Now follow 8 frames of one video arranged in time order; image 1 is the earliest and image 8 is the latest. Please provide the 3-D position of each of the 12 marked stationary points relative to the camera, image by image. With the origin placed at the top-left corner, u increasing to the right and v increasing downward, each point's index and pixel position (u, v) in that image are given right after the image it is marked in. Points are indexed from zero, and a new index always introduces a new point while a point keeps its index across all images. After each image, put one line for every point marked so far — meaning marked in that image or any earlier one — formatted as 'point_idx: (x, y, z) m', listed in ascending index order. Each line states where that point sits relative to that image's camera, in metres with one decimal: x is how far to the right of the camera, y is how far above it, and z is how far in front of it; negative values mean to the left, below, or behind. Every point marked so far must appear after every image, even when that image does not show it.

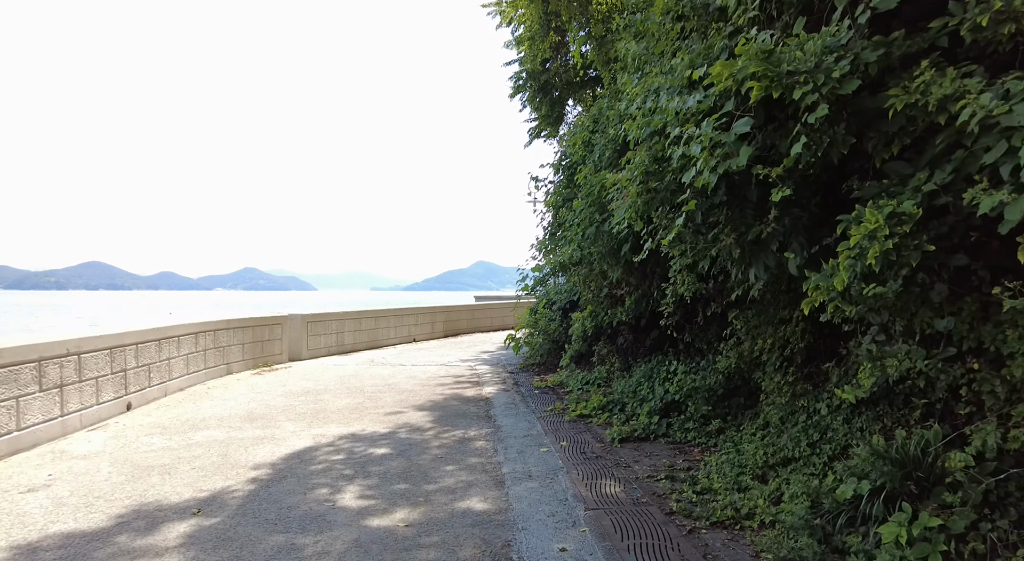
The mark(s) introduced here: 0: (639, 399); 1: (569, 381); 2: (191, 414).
0: (+1.3, -1.2, +6.8) m
1: (+0.8, -1.4, +9.3) m
2: (-3.8, -1.6, +8.1) m
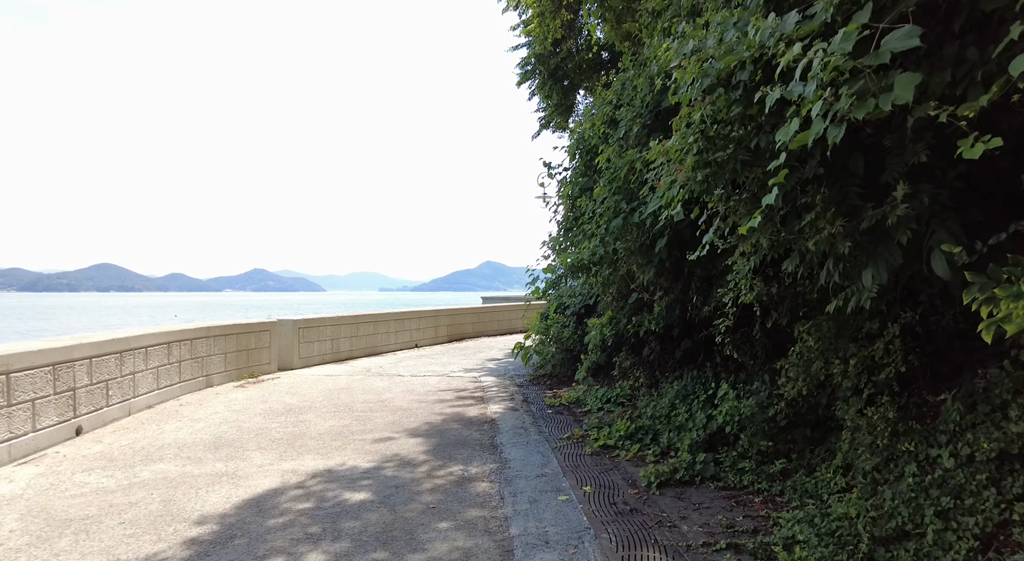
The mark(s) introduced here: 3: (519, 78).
0: (+1.4, -1.2, +5.7) m
1: (+0.9, -1.4, +8.2) m
2: (-3.7, -1.6, +7.0) m
3: (+0.2, +4.6, +15.5) m
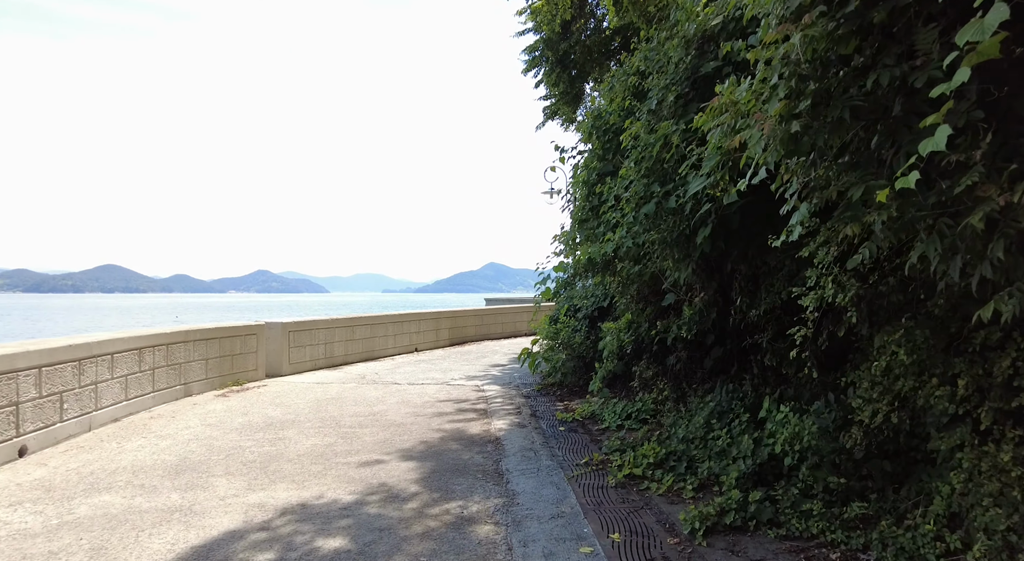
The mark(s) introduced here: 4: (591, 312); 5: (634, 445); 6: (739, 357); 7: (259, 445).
0: (+1.4, -1.2, +4.8) m
1: (+1.0, -1.4, +7.2) m
2: (-3.6, -1.6, +6.1) m
3: (+0.3, +4.6, +14.6) m
4: (+1.0, -0.4, +9.1) m
5: (+1.0, -1.4, +5.7) m
6: (+2.0, -0.7, +6.1) m
7: (-2.5, -1.6, +6.7) m
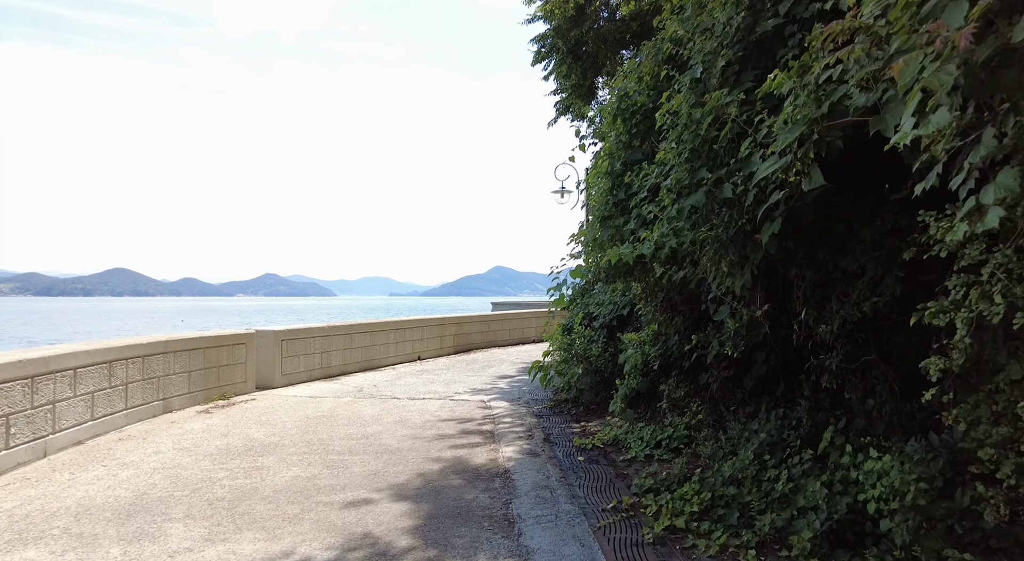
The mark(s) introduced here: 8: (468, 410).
0: (+1.5, -1.3, +3.8) m
1: (+1.1, -1.5, +6.3) m
2: (-3.5, -1.7, +5.2) m
3: (+0.5, +4.5, +13.7) m
4: (+1.2, -0.5, +8.2) m
5: (+1.1, -1.4, +4.8) m
6: (+2.1, -0.7, +5.2) m
7: (-2.4, -1.7, +5.8) m
8: (-0.5, -1.6, +8.6) m
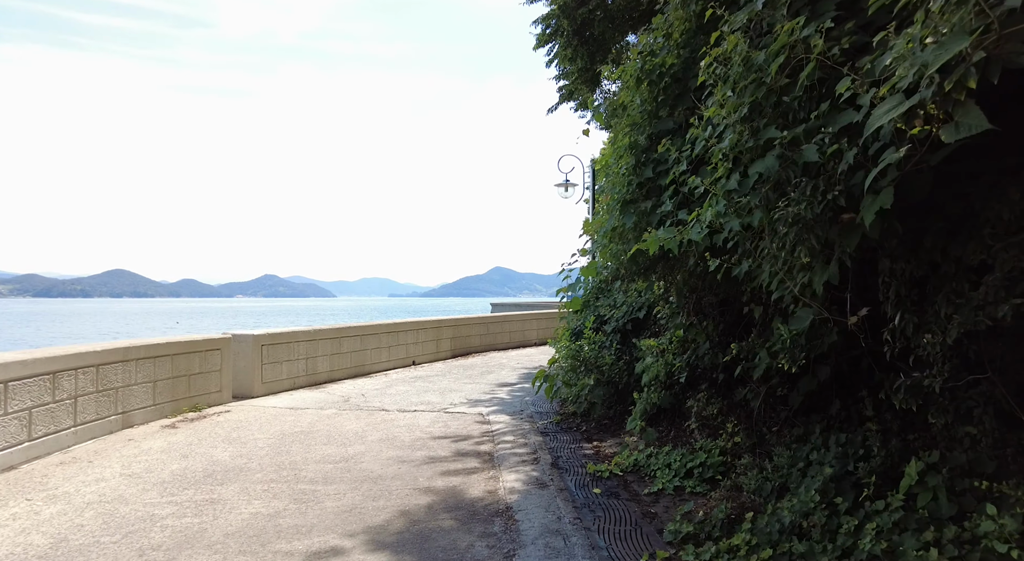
0: (+1.5, -1.2, +2.9) m
1: (+1.1, -1.5, +5.4) m
2: (-3.5, -1.6, +4.2) m
3: (+0.5, +4.5, +12.8) m
4: (+1.2, -0.5, +7.3) m
5: (+1.1, -1.4, +3.9) m
6: (+2.1, -0.7, +4.2) m
7: (-2.3, -1.6, +4.8) m
8: (-0.5, -1.6, +7.7) m
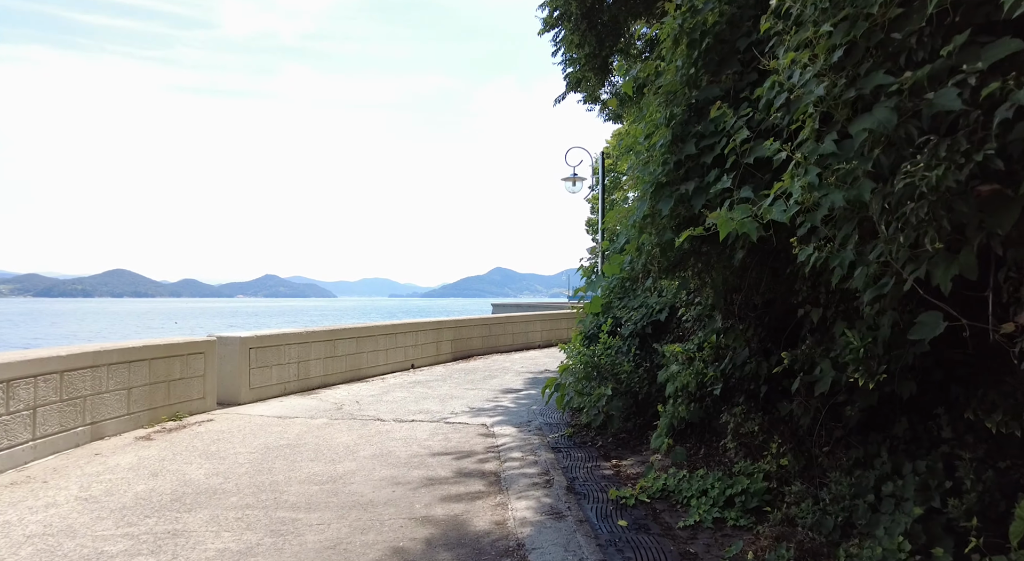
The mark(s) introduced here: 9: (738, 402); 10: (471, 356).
0: (+1.6, -1.2, +2.2) m
1: (+1.2, -1.4, +4.7) m
2: (-3.4, -1.6, +3.5) m
3: (+0.6, +4.5, +12.1) m
4: (+1.3, -0.5, +6.6) m
5: (+1.2, -1.4, +3.1) m
6: (+2.2, -0.7, +3.5) m
7: (-2.3, -1.6, +4.1) m
8: (-0.5, -1.6, +7.0) m
9: (+1.7, -0.9, +5.0) m
10: (-1.0, -1.8, +16.6) m
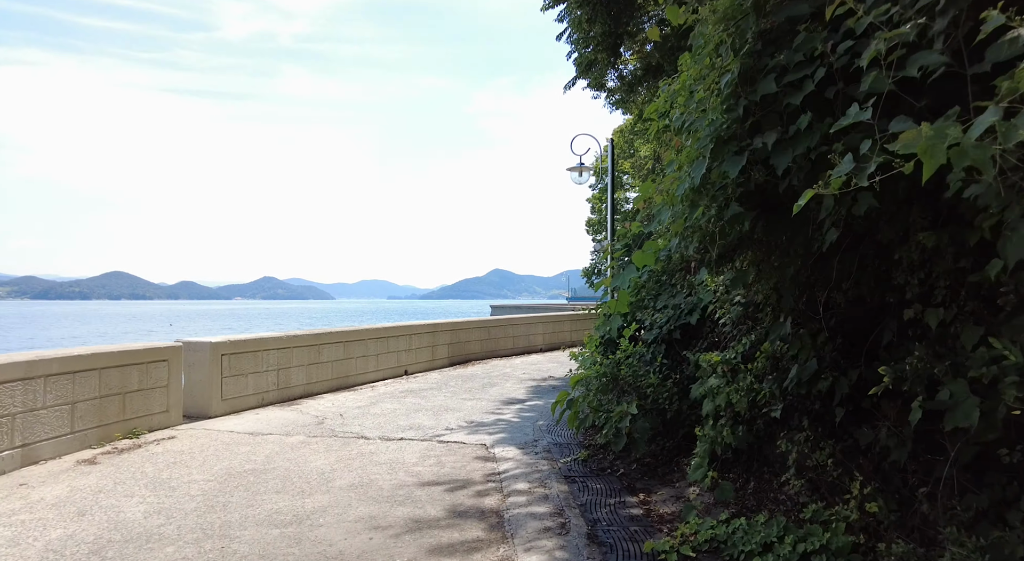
0: (+1.7, -1.2, +1.1) m
1: (+1.2, -1.4, +3.6) m
2: (-3.4, -1.6, +2.5) m
3: (+0.6, +4.5, +11.1) m
4: (+1.3, -0.4, +5.5) m
5: (+1.2, -1.3, +2.1) m
6: (+2.2, -0.7, +2.5) m
7: (-2.2, -1.6, +3.1) m
8: (-0.4, -1.6, +5.9) m
9: (+1.7, -0.8, +4.0) m
10: (-1.0, -1.8, +15.6) m
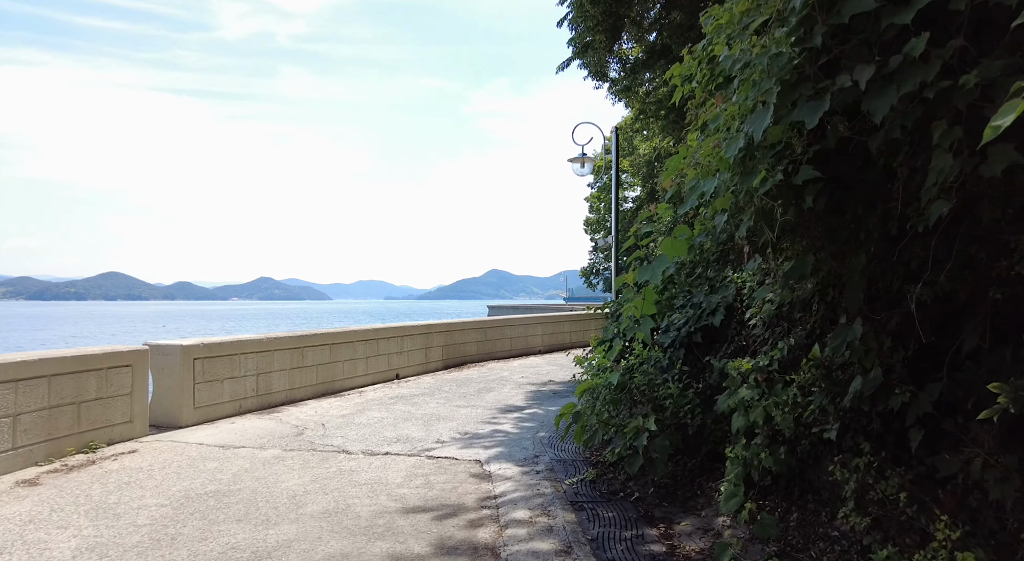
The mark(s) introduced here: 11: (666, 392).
0: (+1.7, -1.1, +0.4) m
1: (+1.2, -1.4, +2.9) m
2: (-3.4, -1.5, +1.7) m
3: (+0.5, +4.5, +10.3) m
4: (+1.3, -0.4, +4.8) m
5: (+1.2, -1.3, +1.4) m
6: (+2.2, -0.6, +1.8) m
7: (-2.2, -1.5, +2.3) m
8: (-0.4, -1.5, +5.2) m
9: (+1.7, -0.8, +3.2) m
10: (-1.0, -1.8, +14.8) m
11: (+1.1, -0.8, +4.8) m
